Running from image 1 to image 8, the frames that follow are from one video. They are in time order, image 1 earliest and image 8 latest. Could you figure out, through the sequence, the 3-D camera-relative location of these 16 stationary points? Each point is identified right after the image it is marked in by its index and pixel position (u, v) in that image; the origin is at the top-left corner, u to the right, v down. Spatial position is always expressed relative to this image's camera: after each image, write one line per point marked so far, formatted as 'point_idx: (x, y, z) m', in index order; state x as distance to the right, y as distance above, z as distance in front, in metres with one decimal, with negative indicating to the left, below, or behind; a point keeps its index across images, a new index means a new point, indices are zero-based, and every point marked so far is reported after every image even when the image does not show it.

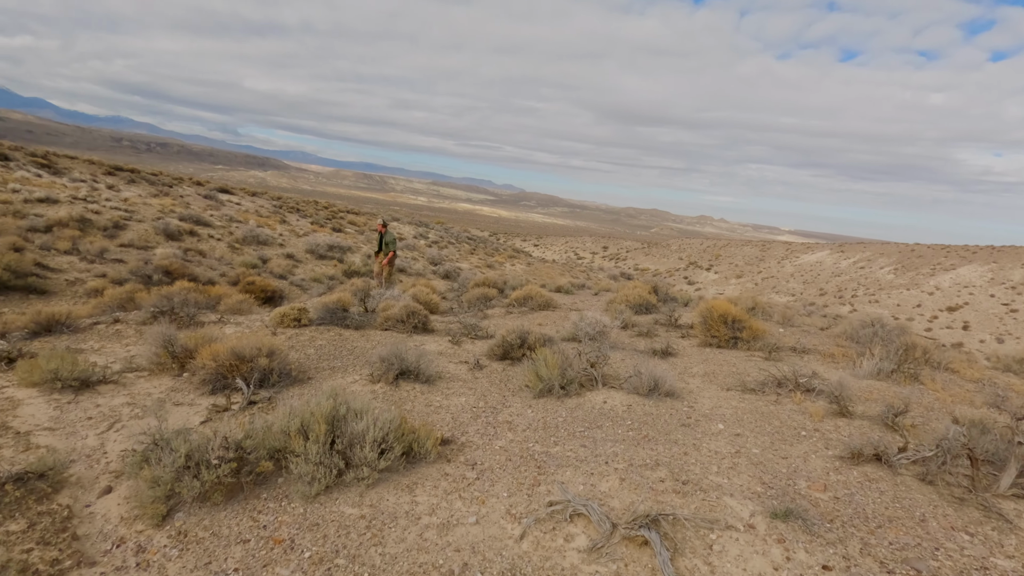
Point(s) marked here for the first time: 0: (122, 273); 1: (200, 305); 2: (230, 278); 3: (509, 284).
0: (-10.0, +0.4, +13.6) m
1: (-5.3, -0.3, +9.1) m
2: (-8.7, +0.3, +16.5) m
3: (-0.1, +0.2, +18.2) m
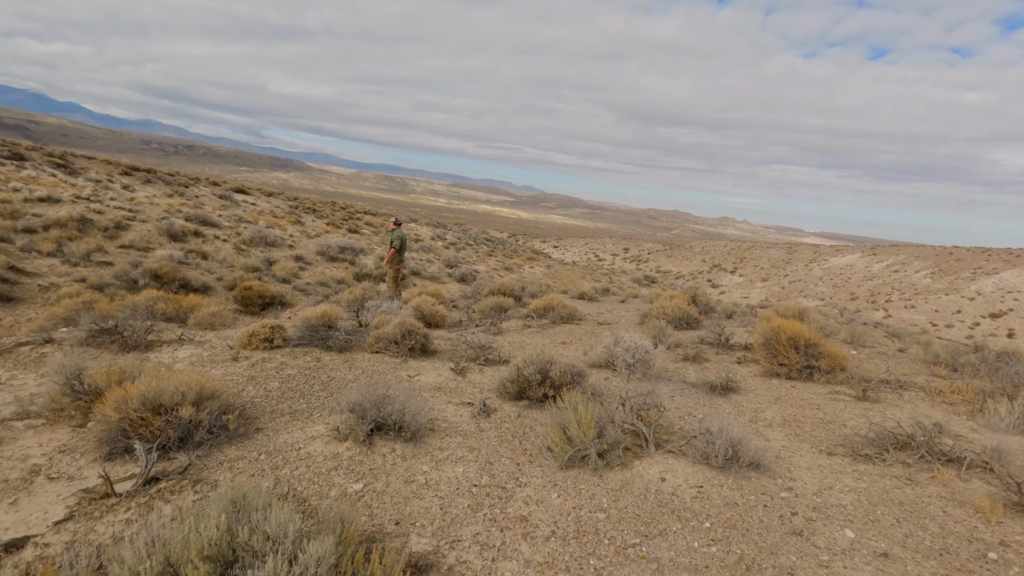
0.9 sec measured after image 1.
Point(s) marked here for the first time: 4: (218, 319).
0: (-9.6, +0.2, +12.5) m
1: (-5.1, -0.4, +7.8) m
2: (-8.1, +0.2, +15.4) m
3: (+0.5, 0.0, +16.7) m
4: (-4.4, -0.5, +7.9) m
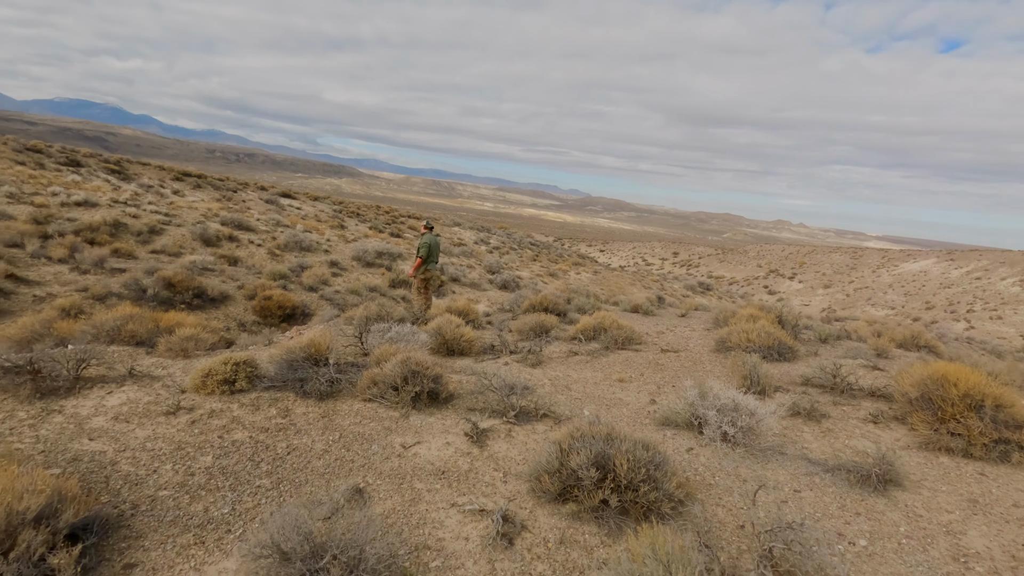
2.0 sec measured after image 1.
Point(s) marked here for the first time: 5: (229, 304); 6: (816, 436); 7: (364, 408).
0: (-8.7, 0.0, +11.5) m
1: (-4.6, -0.7, +6.5) m
2: (-7.0, 0.0, +14.2) m
3: (+1.7, -0.4, +14.9) m
4: (-3.9, -0.7, +6.5) m
5: (-7.0, -0.4, +13.3) m
6: (+2.6, -1.3, +4.6) m
7: (-1.3, -1.0, +4.6) m
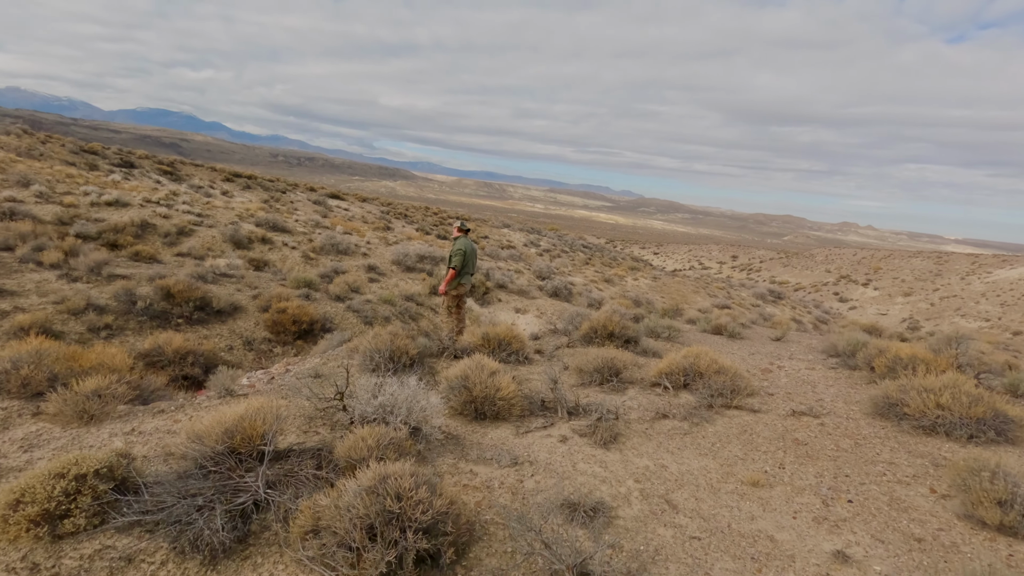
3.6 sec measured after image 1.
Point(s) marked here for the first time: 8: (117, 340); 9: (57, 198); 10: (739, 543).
0: (-7.7, -0.2, +9.9) m
1: (-4.1, -0.9, +4.5) m
2: (-5.8, -0.3, +12.5) m
3: (+2.9, -0.7, +12.3) m
4: (-3.4, -0.9, +4.5) m
5: (-5.8, -0.6, +11.6) m
6: (+2.9, -1.6, +2.0) m
7: (-1.0, -1.3, +2.3) m
8: (-6.5, -0.9, +8.8) m
9: (-15.8, +3.1, +18.6) m
10: (+1.3, -1.5, +3.1) m
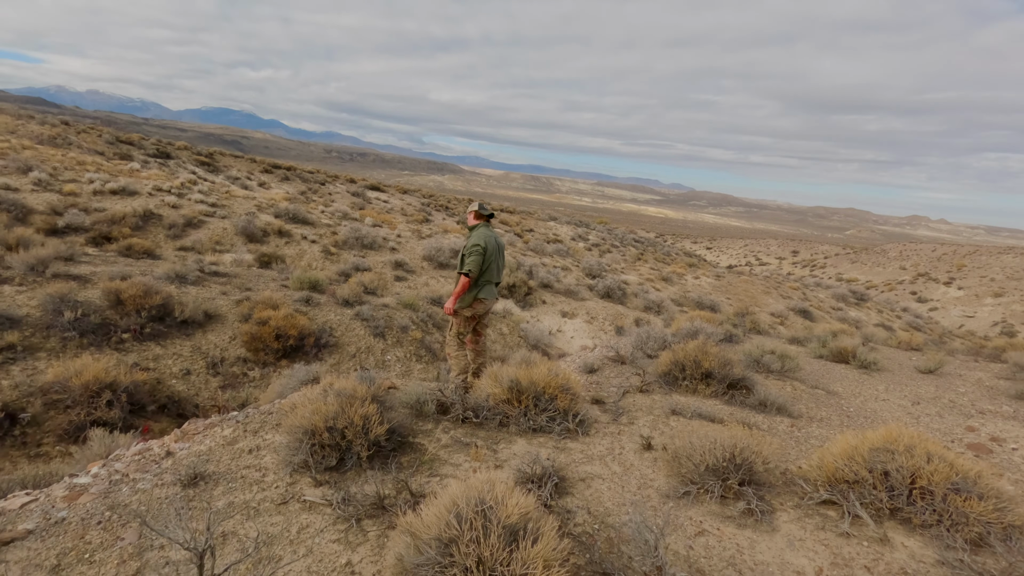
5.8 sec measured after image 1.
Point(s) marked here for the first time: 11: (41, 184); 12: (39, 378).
0: (-7.0, -0.3, +7.6) m
1: (-3.9, -1.1, +1.9) m
2: (-4.9, -0.3, +10.0) m
3: (+3.7, -0.9, +9.1) m
4: (-3.2, -1.1, +1.9) m
5: (-5.1, -0.7, +9.1) m
6: (+2.8, -1.8, -1.2) m
7: (-1.0, -1.5, -0.5) m
8: (-6.0, -1.0, +6.5) m
9: (-14.4, +3.2, +16.9) m
10: (+1.3, -1.7, +0.1) m
11: (-14.4, +3.2, +16.4) m
12: (-5.7, -1.1, +6.4) m
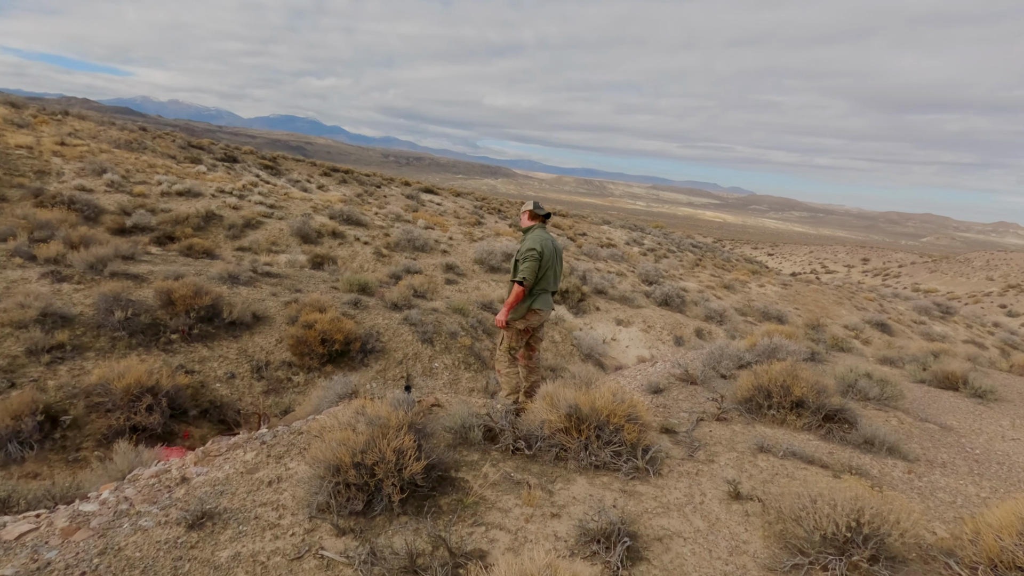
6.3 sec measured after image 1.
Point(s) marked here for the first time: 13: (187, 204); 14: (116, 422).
0: (-6.3, -0.2, +7.6) m
1: (-3.7, -1.1, +1.7) m
2: (-3.9, -0.4, +9.8) m
3: (+4.6, -1.0, +8.1) m
4: (-3.1, -1.1, +1.5) m
5: (-4.2, -0.7, +9.0) m
6: (+2.6, -1.9, -2.0) m
7: (-1.1, -1.5, -1.0) m
8: (-5.3, -0.9, +6.4) m
9: (-12.6, +3.3, +17.6) m
10: (+1.3, -1.8, -0.6) m
11: (-12.7, +3.3, +17.1) m
12: (-5.0, -1.1, +6.3) m
13: (-10.6, +2.7, +17.5) m
14: (-4.3, -1.5, +5.8) m
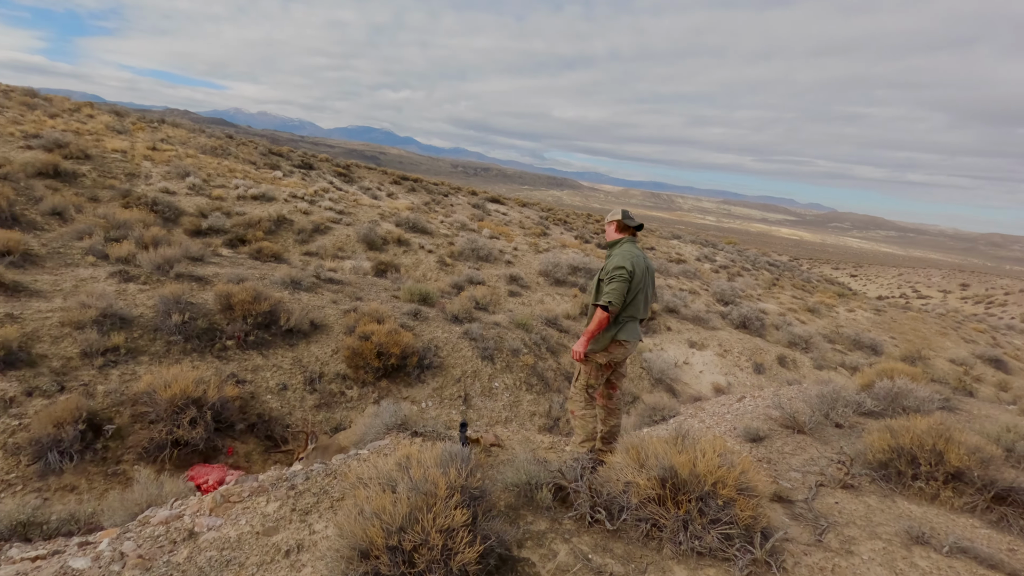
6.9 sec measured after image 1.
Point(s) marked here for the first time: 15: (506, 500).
0: (-5.3, -0.2, +7.5) m
1: (-3.5, -1.0, +1.3) m
2: (-2.8, -0.5, +9.4) m
3: (+5.5, -1.5, +6.7) m
4: (-2.9, -1.1, +1.1) m
5: (-3.1, -0.8, +8.6) m
6: (+2.3, -2.1, -3.1) m
7: (-1.2, -1.6, -1.7) m
8: (-4.6, -1.0, +6.2) m
9: (-10.3, +3.3, +18.2) m
10: (+1.2, -1.9, -1.6) m
11: (-10.5, +3.3, +17.7) m
12: (-4.3, -1.1, +6.1) m
13: (-8.4, +2.7, +17.9) m
14: (-3.6, -1.5, +5.5) m
15: (0.0, -1.3, +3.2) m
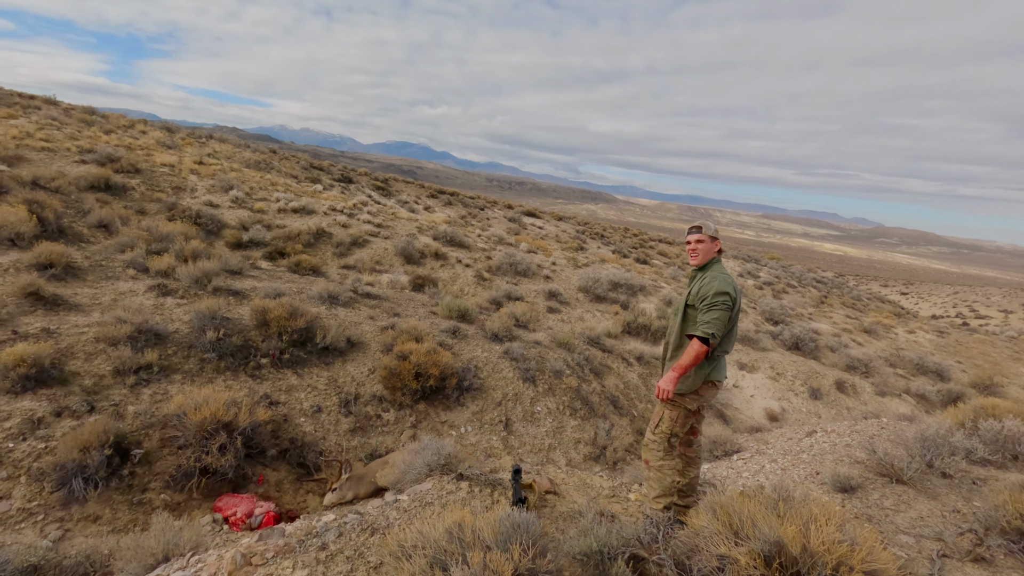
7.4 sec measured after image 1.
0: (-4.7, -0.4, +7.3) m
1: (-3.3, -1.1, +1.0) m
2: (-2.0, -0.8, +9.1) m
3: (+6.0, -1.8, +5.8) m
4: (-2.6, -1.2, +0.7) m
5: (-2.4, -1.1, +8.2) m
6: (+2.3, -2.1, -3.8) m
7: (-1.2, -1.6, -2.2) m
8: (-4.0, -1.1, +5.9) m
9: (-9.0, +2.9, +18.4) m
10: (+1.2, -1.9, -2.2) m
11: (-9.2, +2.9, +17.9) m
12: (-3.8, -1.3, +5.8) m
13: (-7.0, +2.2, +17.9) m
14: (-3.1, -1.7, +5.2) m
15: (+0.3, -1.4, +2.7) m
